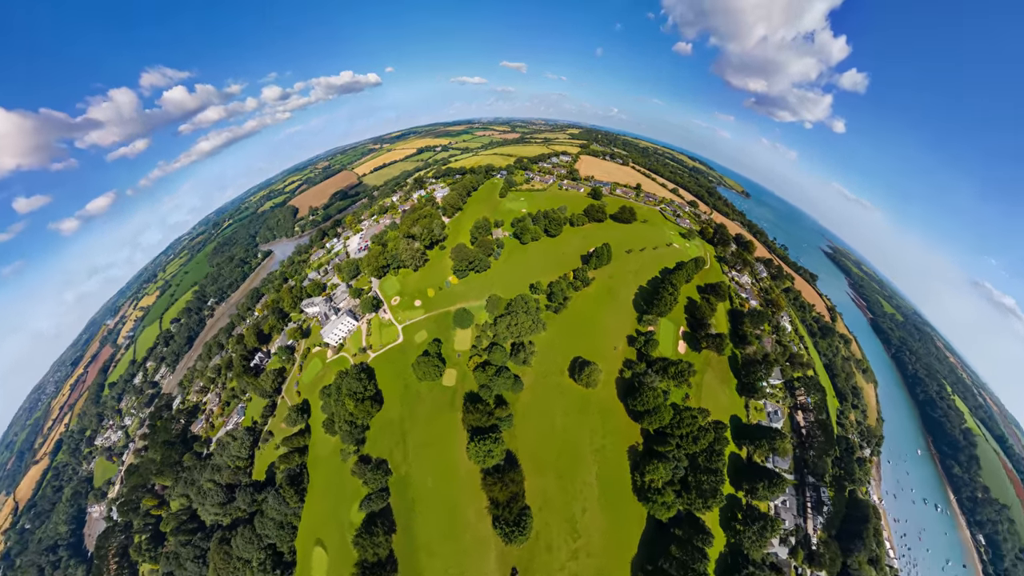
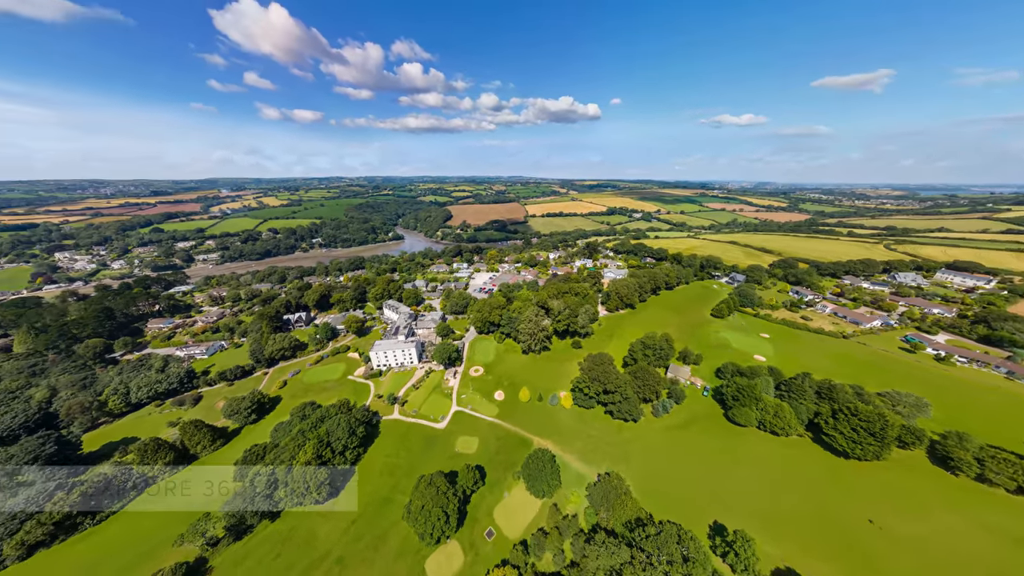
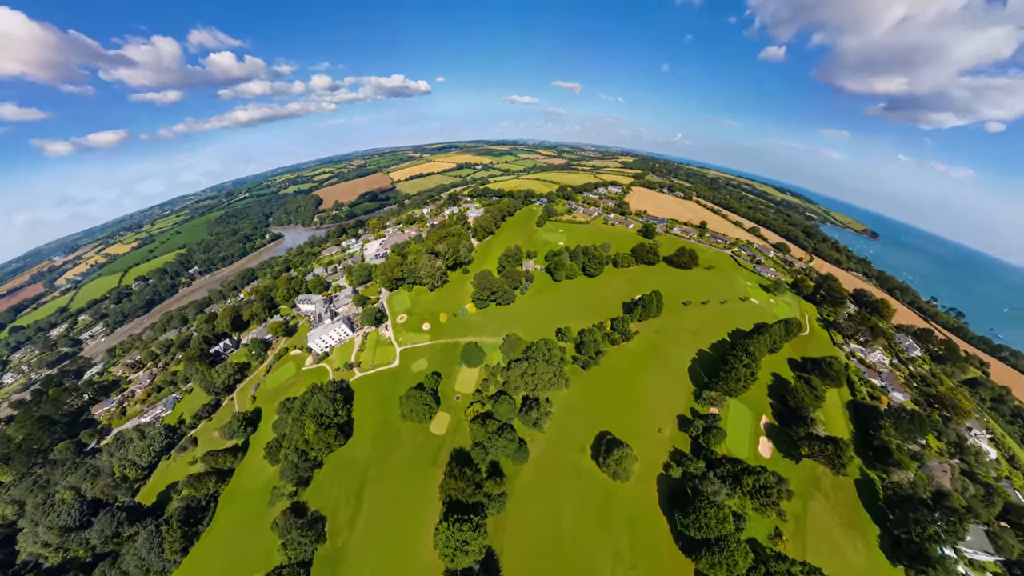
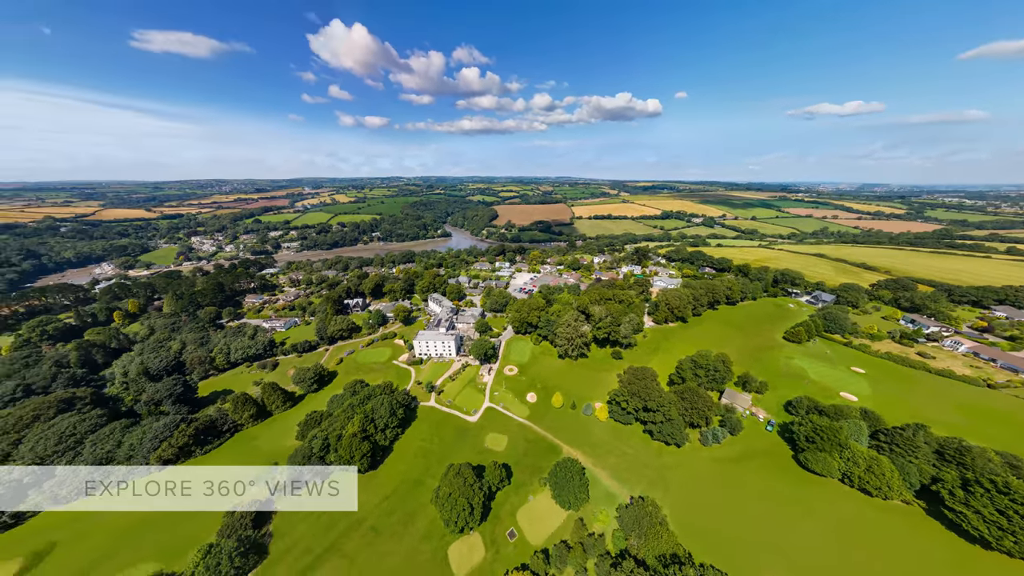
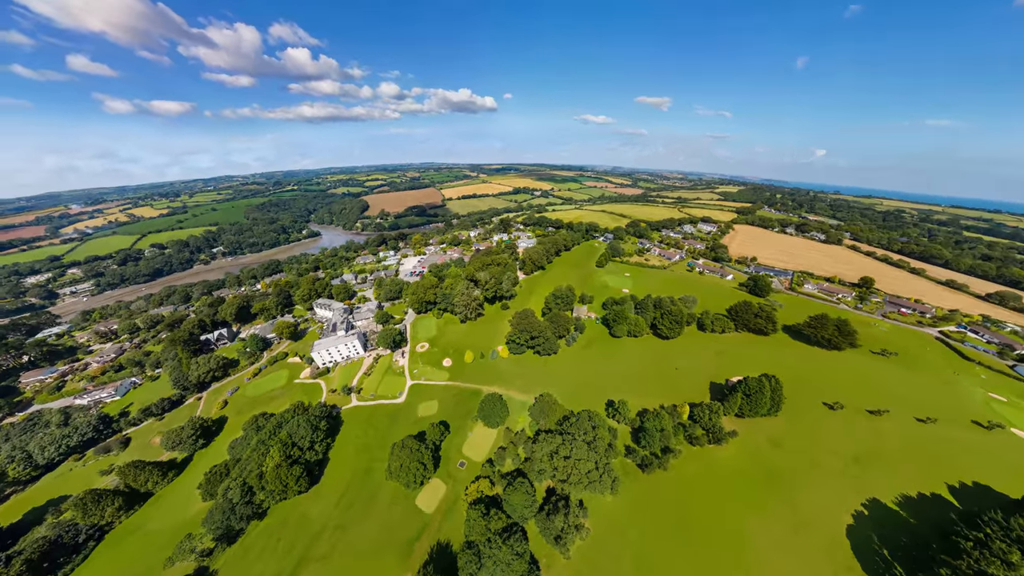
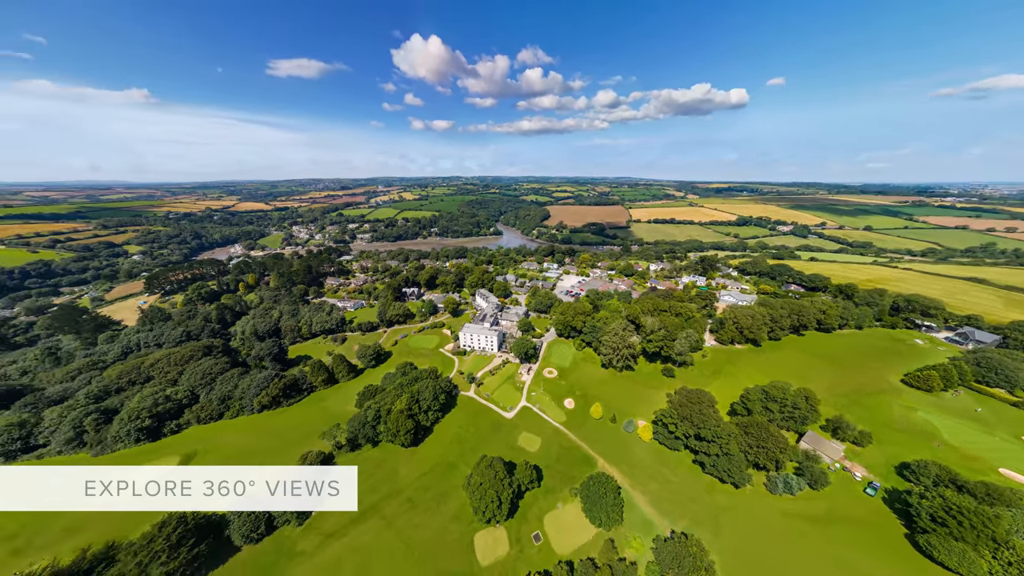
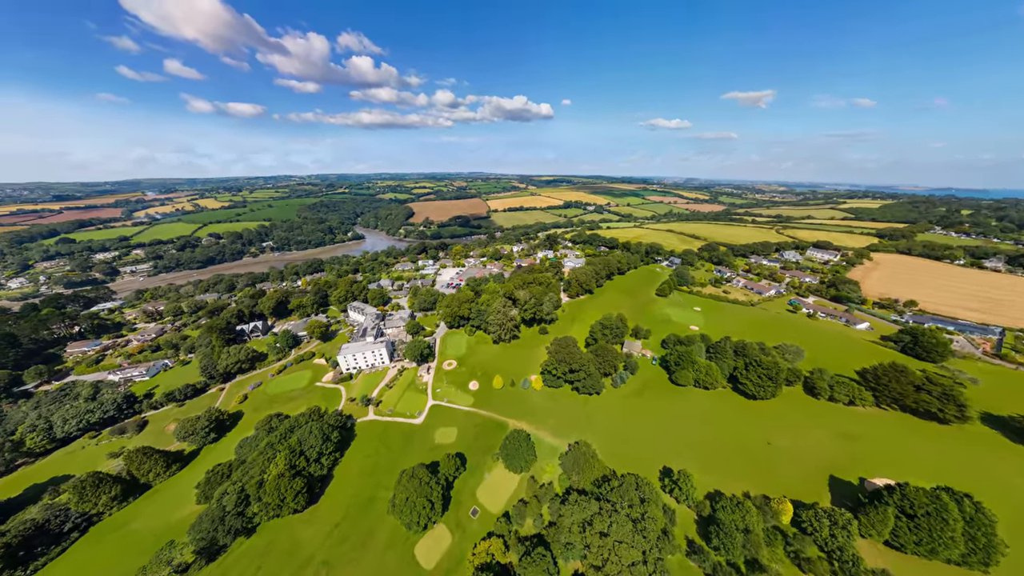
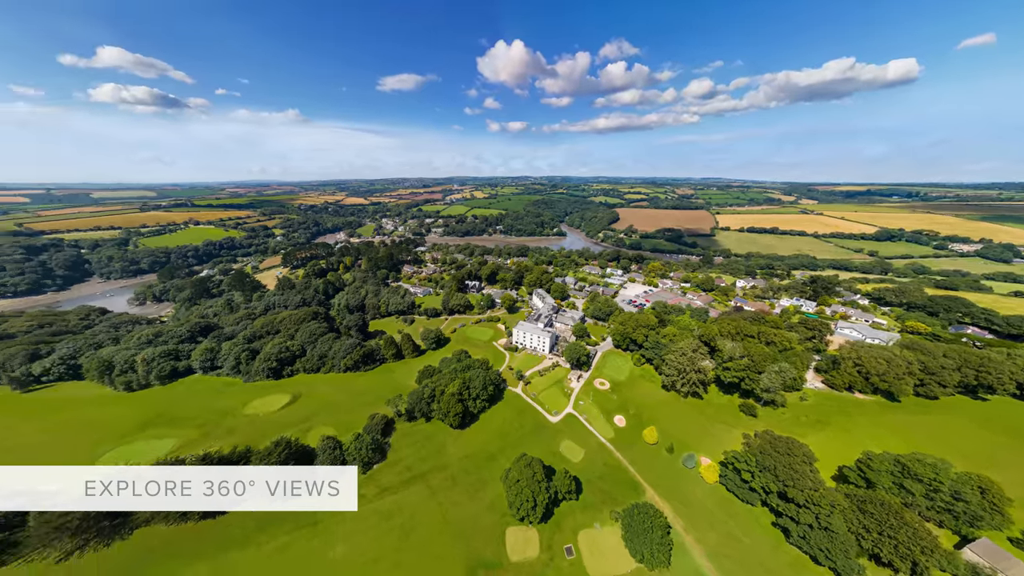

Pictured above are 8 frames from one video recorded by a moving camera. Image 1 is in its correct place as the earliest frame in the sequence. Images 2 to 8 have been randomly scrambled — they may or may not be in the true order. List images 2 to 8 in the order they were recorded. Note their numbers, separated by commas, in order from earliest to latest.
3, 5, 7, 2, 4, 6, 8
